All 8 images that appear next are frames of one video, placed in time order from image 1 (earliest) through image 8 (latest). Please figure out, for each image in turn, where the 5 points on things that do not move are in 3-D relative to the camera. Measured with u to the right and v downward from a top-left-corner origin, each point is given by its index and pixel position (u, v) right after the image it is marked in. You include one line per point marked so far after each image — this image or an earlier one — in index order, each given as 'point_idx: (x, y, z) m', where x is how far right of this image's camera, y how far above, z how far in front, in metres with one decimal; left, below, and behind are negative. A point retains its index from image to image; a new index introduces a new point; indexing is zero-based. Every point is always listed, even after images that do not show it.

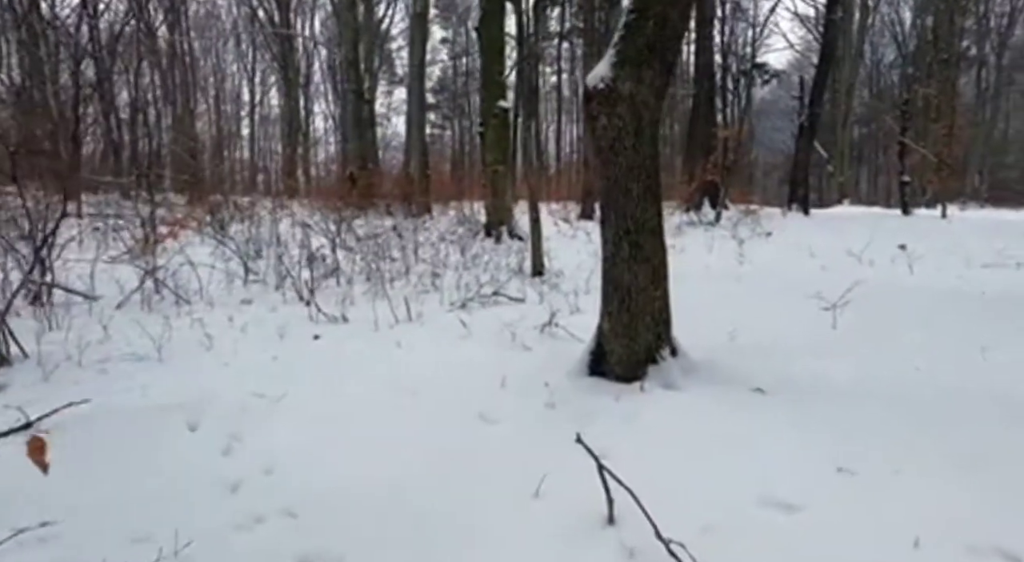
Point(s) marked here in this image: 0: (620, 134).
0: (+0.6, +0.8, +4.6) m
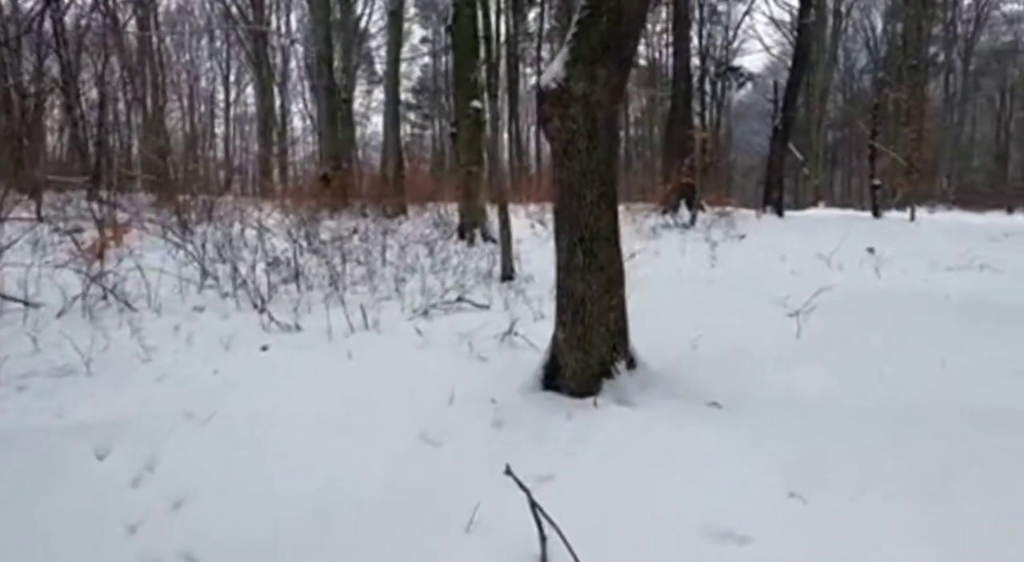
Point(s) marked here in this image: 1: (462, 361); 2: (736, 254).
0: (+0.3, +0.8, +4.4) m
1: (-0.3, -0.6, +5.5) m
2: (+3.0, +0.4, +10.8) m
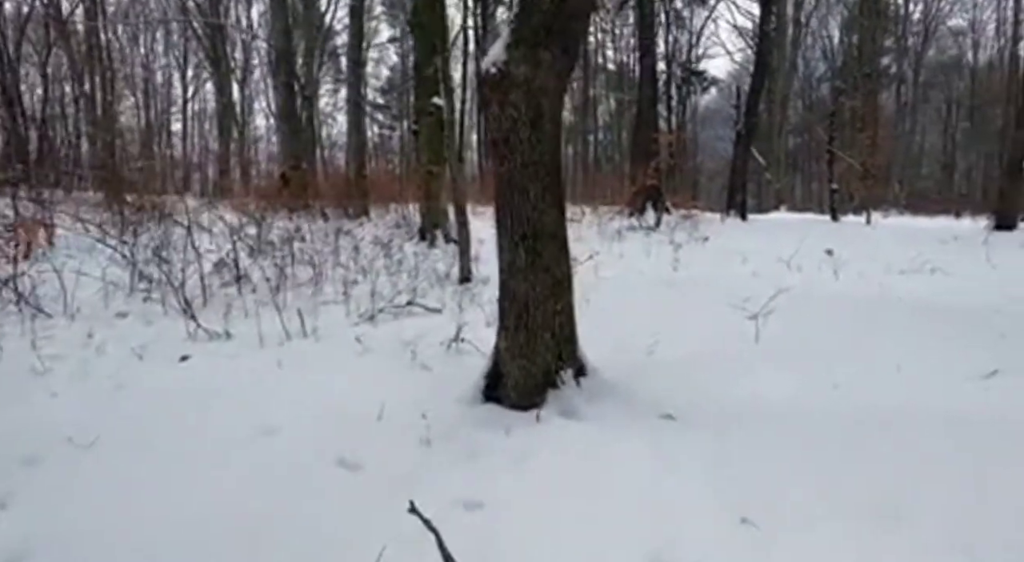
0: (0.0, +0.8, +4.0) m
1: (-0.7, -0.6, +5.1) m
2: (+2.4, +0.3, +10.6) m
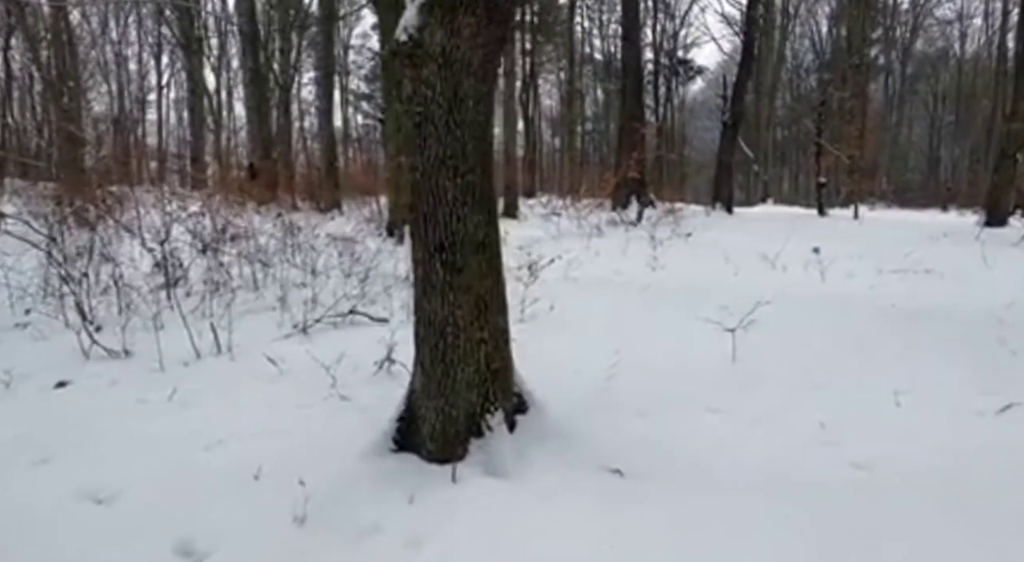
0: (-0.3, +0.7, +3.2) m
1: (-1.0, -0.7, +4.3) m
2: (+2.0, +0.3, +9.8) m
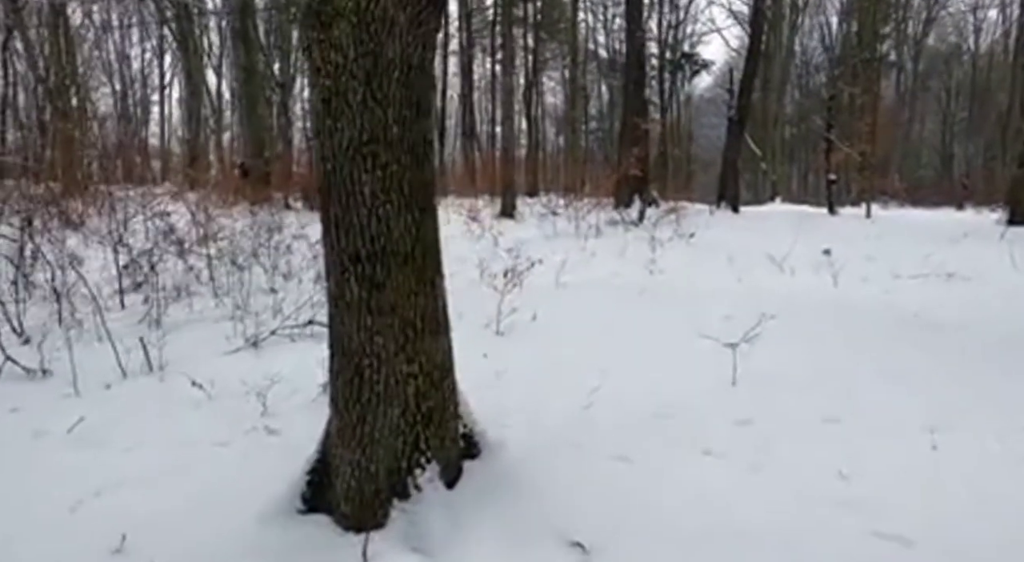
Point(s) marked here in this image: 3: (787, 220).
0: (-0.5, +0.6, +2.5) m
1: (-1.2, -0.7, +3.6) m
2: (+1.9, +0.3, +9.1) m
3: (+4.3, +1.0, +12.9) m
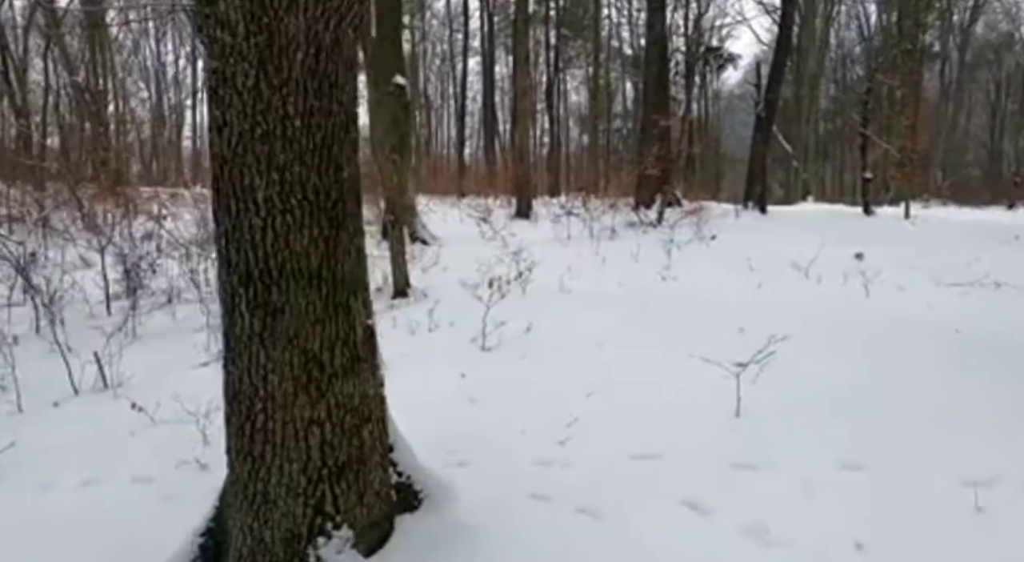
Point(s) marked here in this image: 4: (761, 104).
0: (-0.7, +0.6, +2.1) m
1: (-1.4, -0.8, +3.2) m
2: (+1.9, +0.2, +8.6) m
3: (+4.5, +0.9, +12.2) m
4: (+4.8, +3.4, +16.1) m
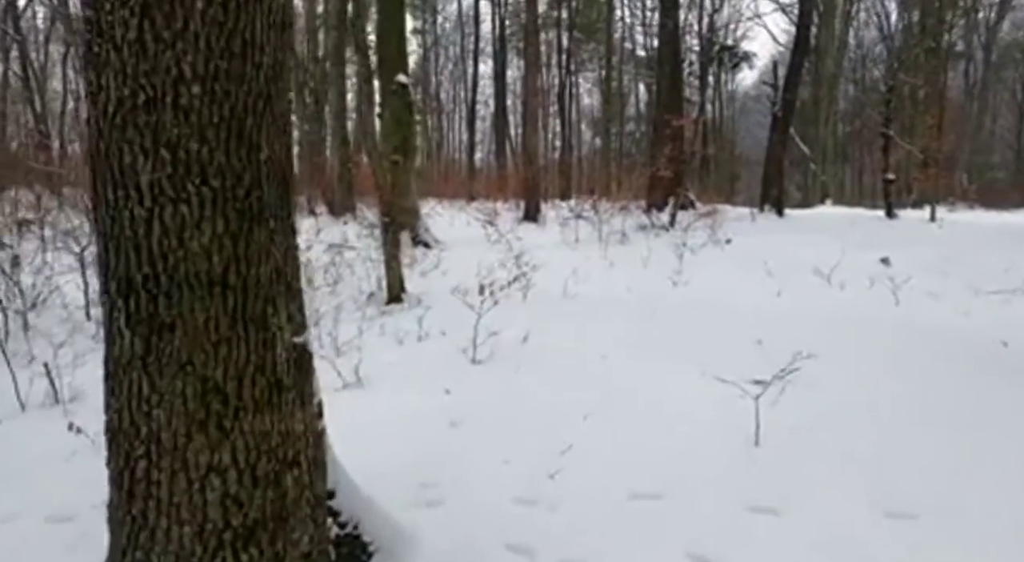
0: (-0.8, +0.5, +1.6) m
1: (-1.4, -0.8, +2.7) m
2: (+1.9, +0.2, +8.1) m
3: (+4.6, +0.8, +11.7) m
4: (+5.0, +3.3, +15.6) m
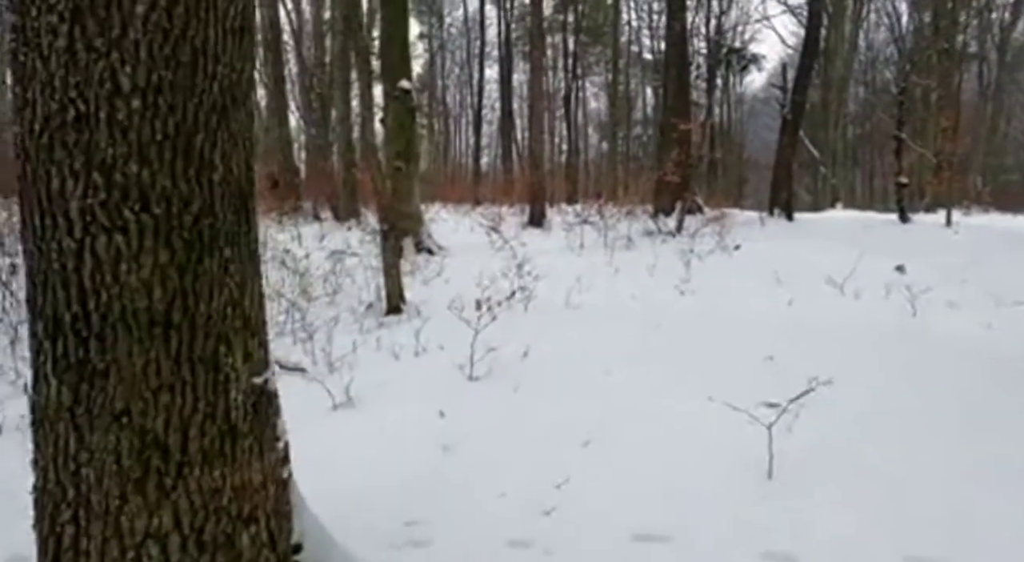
0: (-0.9, +0.5, +1.4) m
1: (-1.5, -0.9, +2.5) m
2: (+2.0, +0.1, +7.8) m
3: (+4.7, +0.7, +11.5) m
4: (+5.1, +3.2, +15.3) m
